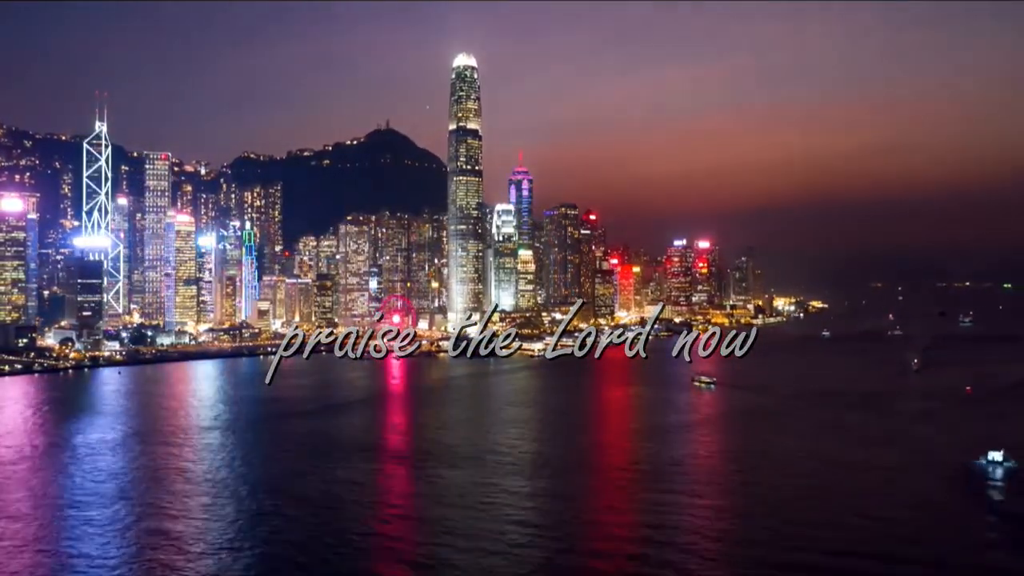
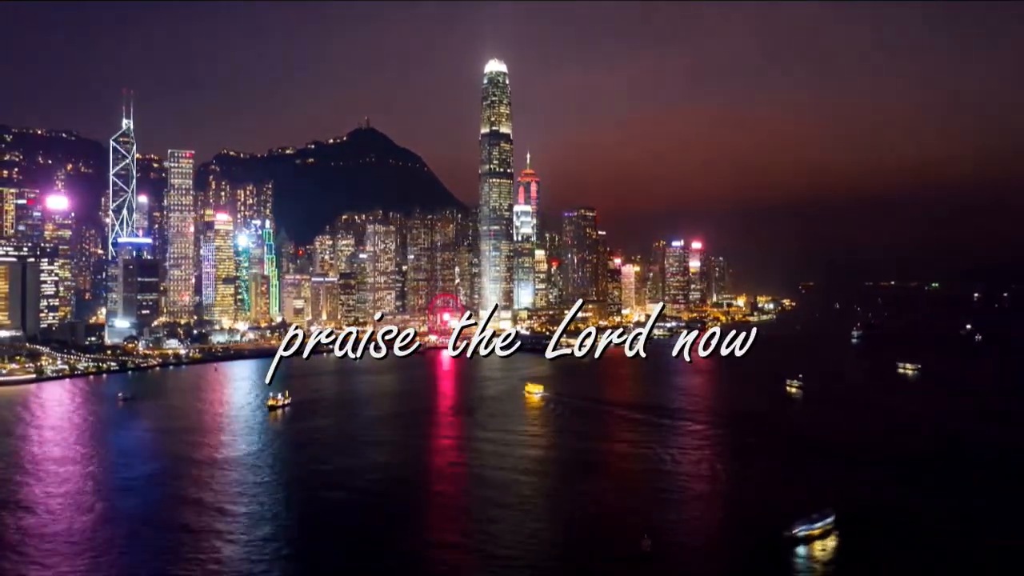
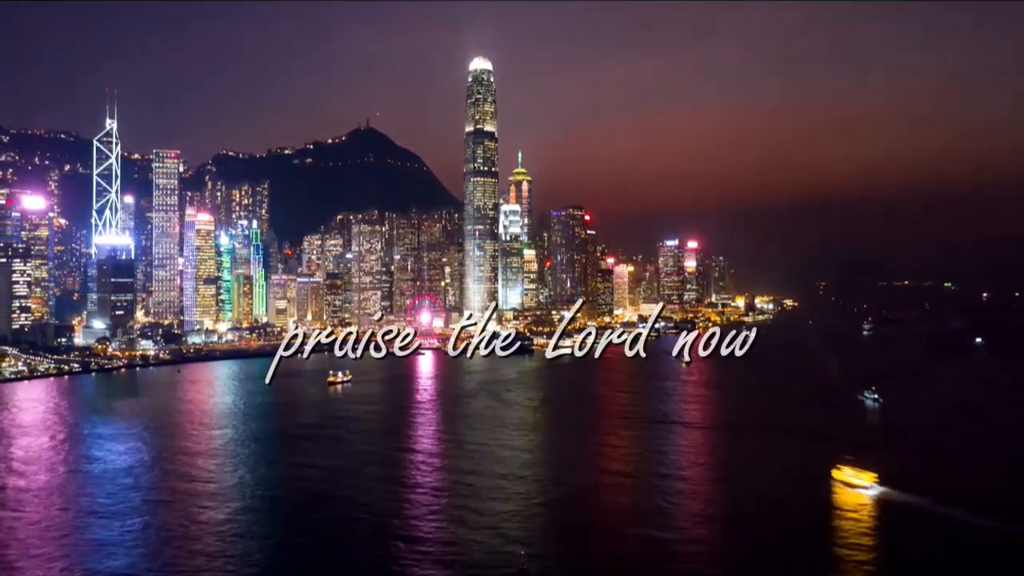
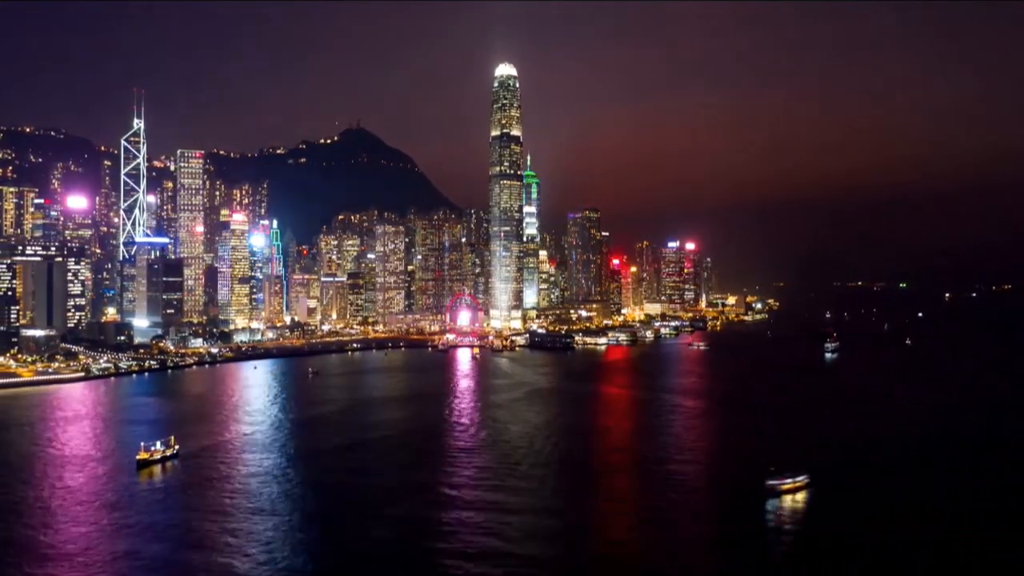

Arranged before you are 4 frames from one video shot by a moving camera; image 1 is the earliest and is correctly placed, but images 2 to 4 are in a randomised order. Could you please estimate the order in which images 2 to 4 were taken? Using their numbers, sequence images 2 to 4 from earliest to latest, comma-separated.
3, 2, 4
